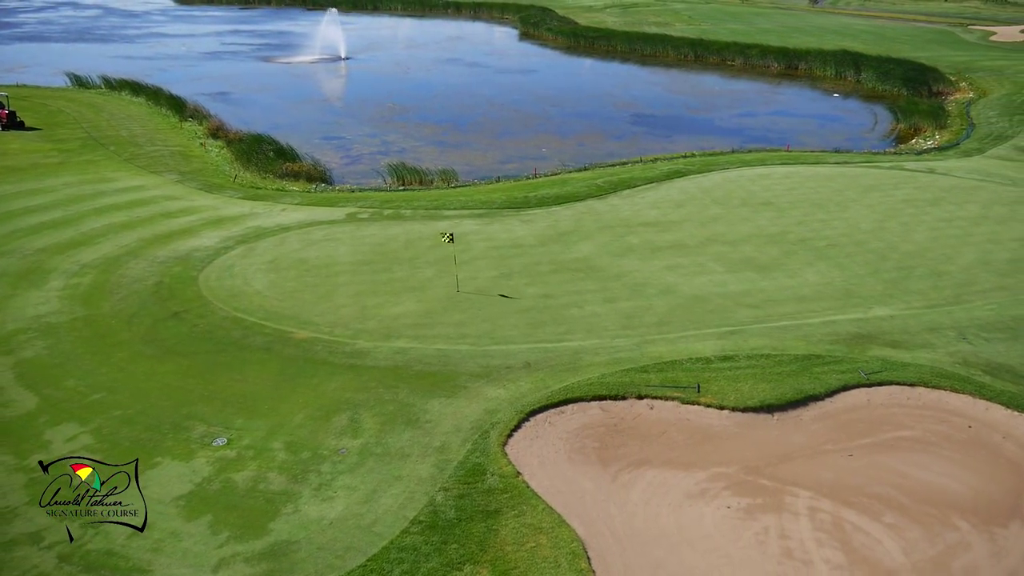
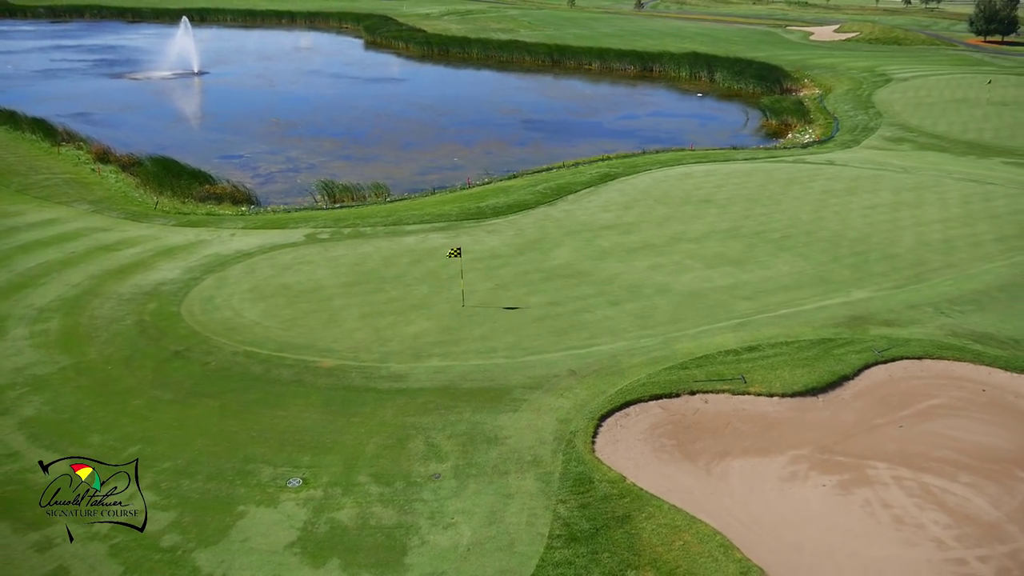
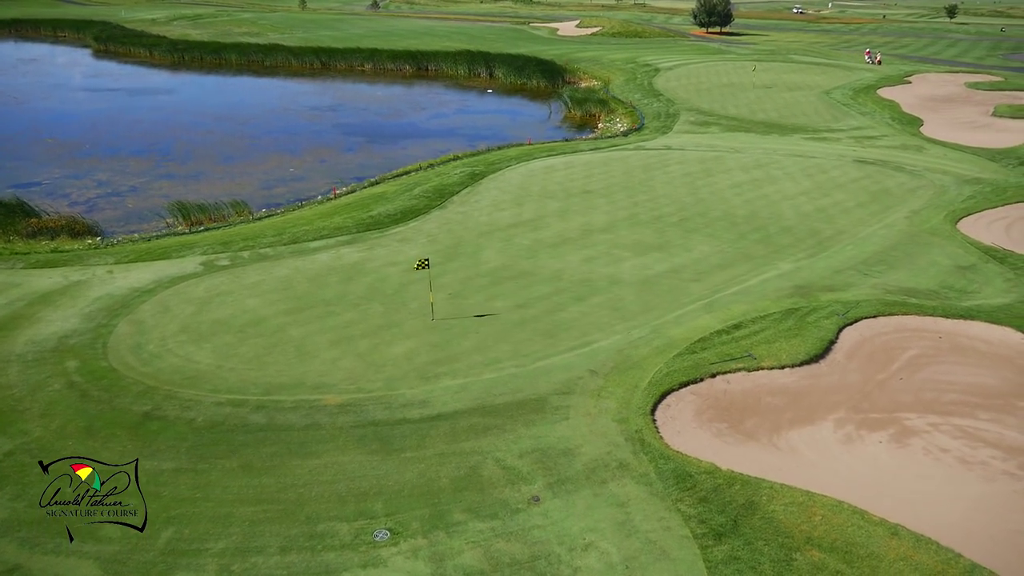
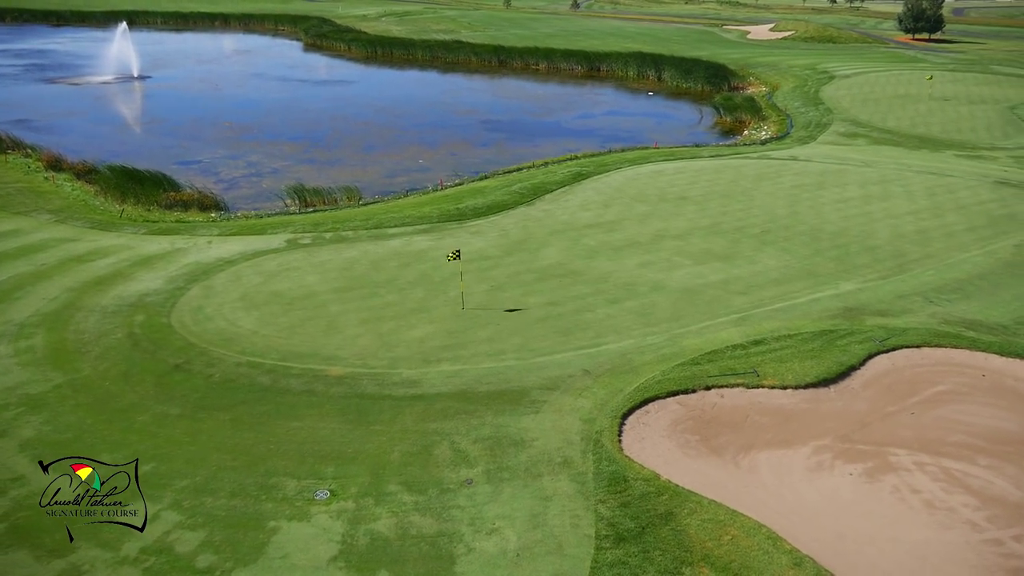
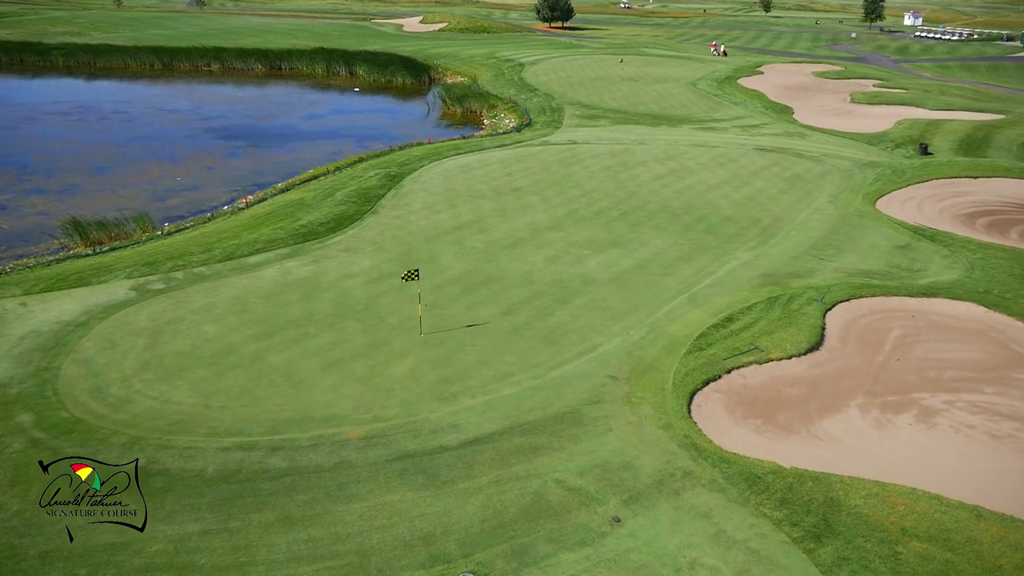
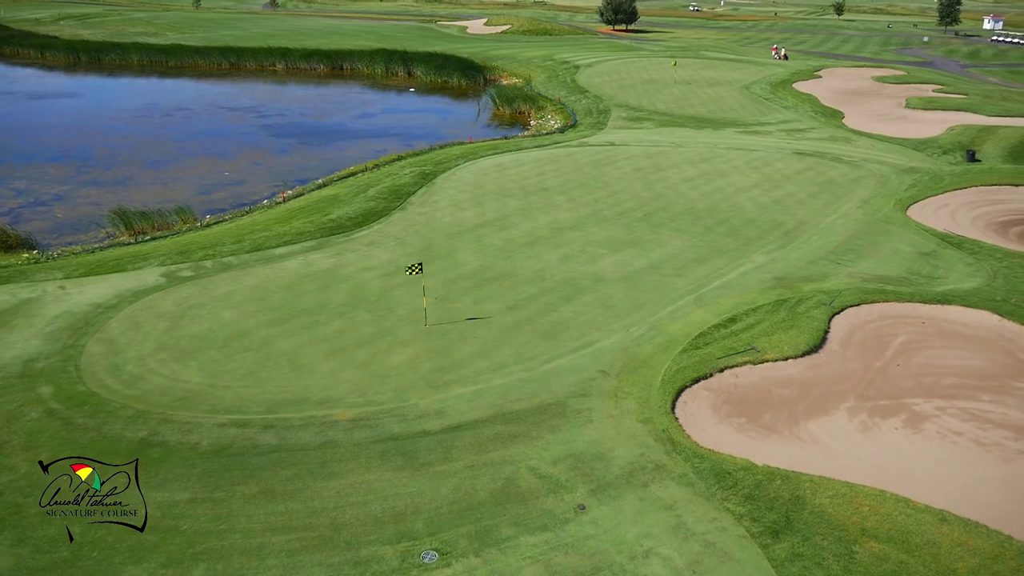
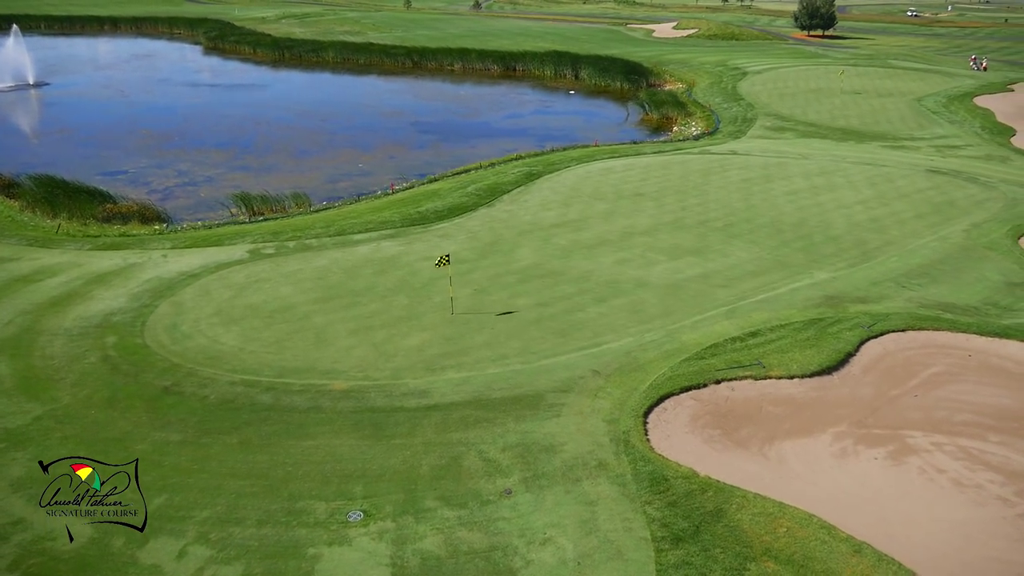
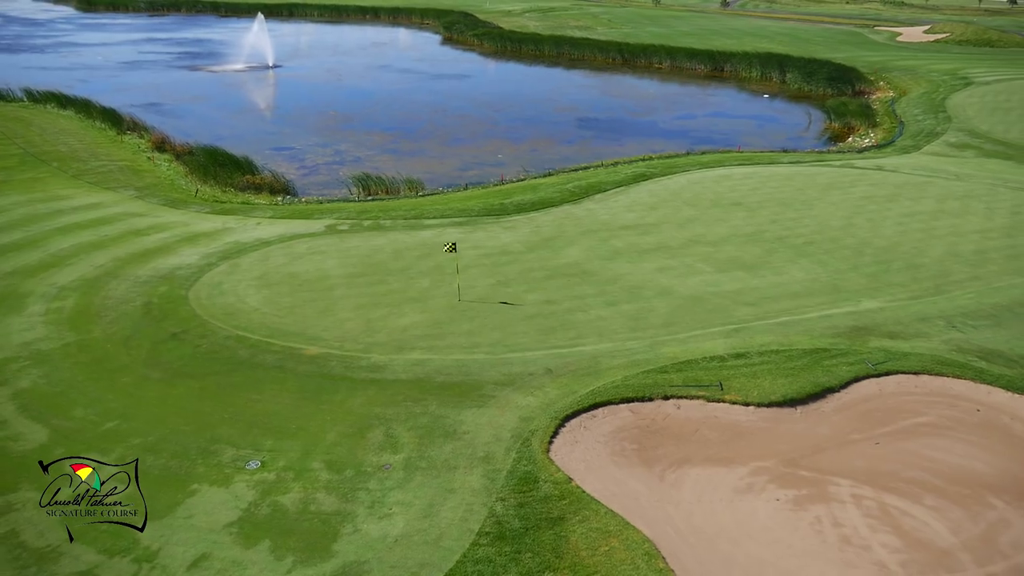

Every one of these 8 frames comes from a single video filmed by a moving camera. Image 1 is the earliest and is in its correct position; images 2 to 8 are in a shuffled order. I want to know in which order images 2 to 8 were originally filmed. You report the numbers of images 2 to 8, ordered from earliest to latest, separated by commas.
8, 2, 4, 7, 3, 6, 5
